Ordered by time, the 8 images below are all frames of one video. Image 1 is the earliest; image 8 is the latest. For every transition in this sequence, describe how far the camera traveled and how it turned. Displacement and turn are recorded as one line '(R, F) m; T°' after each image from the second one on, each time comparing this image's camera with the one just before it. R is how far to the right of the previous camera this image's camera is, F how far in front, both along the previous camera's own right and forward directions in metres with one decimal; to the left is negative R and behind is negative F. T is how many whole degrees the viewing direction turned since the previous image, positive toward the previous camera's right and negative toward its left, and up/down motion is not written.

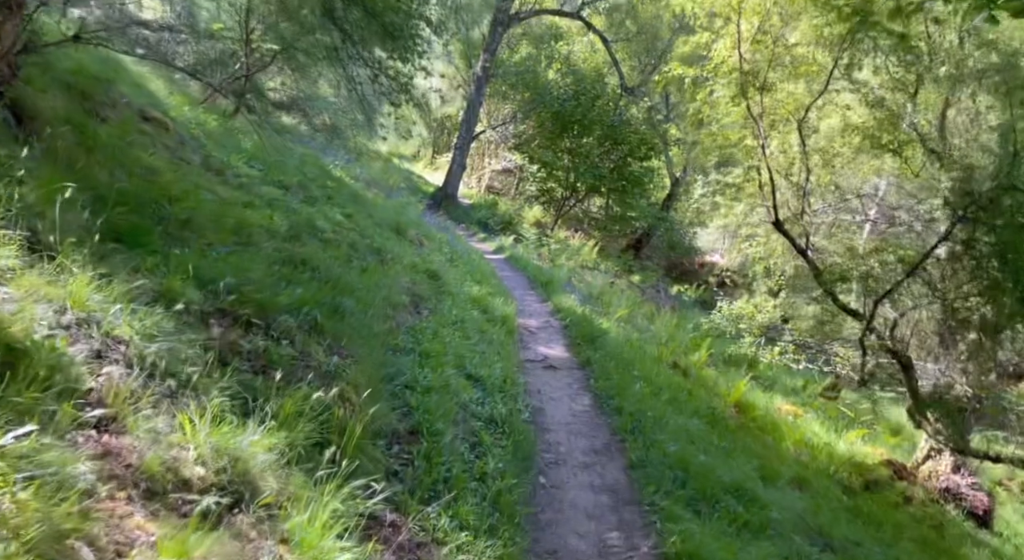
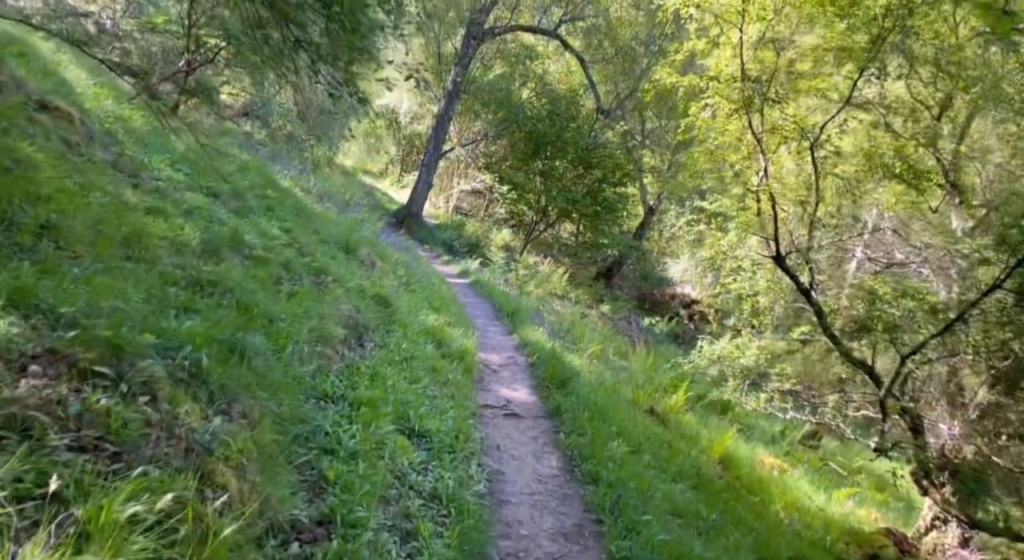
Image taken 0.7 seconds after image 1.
(+0.1, +1.2) m; +2°
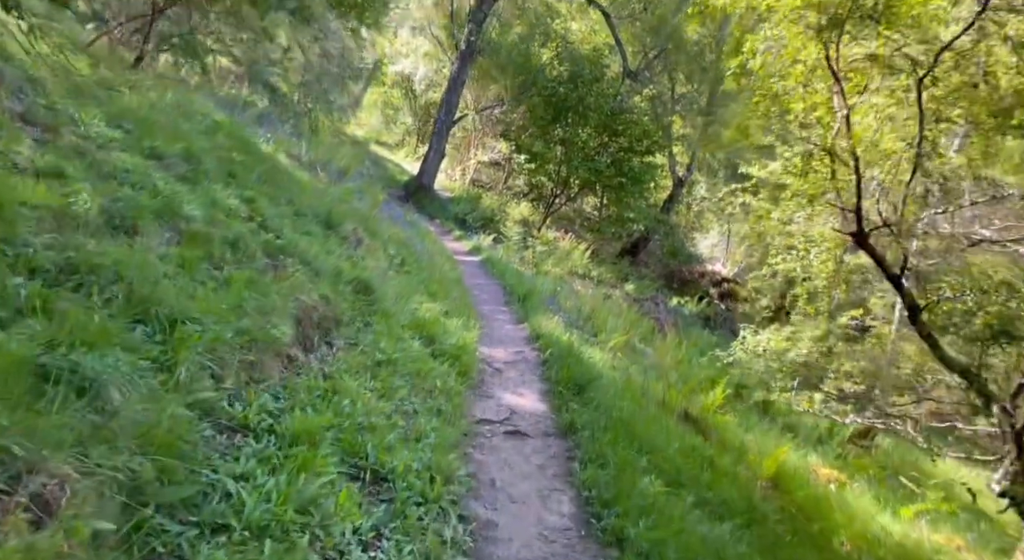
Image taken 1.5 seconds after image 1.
(+0.1, +1.6) m; -2°
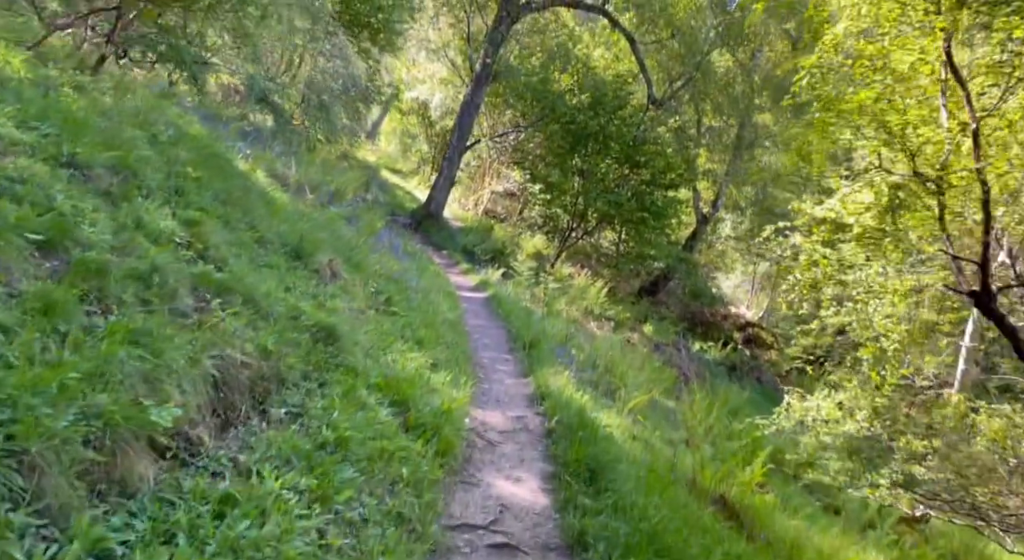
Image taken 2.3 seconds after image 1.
(+0.1, +1.5) m; -1°
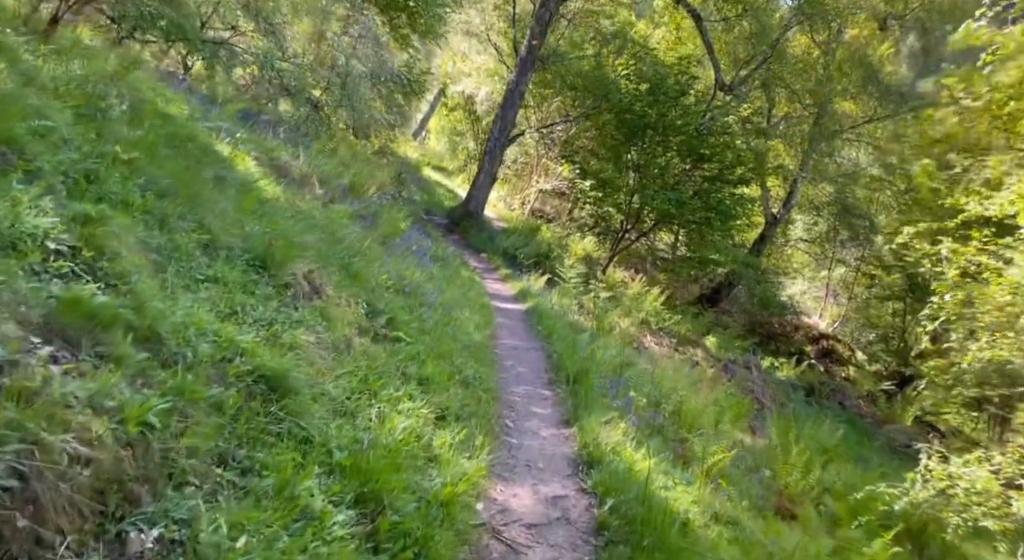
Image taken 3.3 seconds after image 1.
(+0.1, +2.0) m; -3°
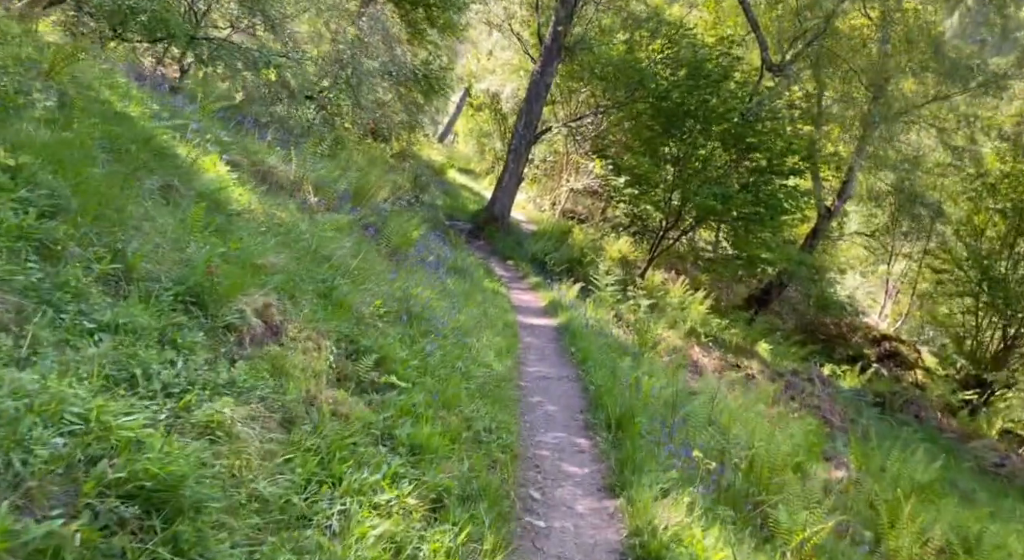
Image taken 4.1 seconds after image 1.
(+0.1, +1.5) m; -2°
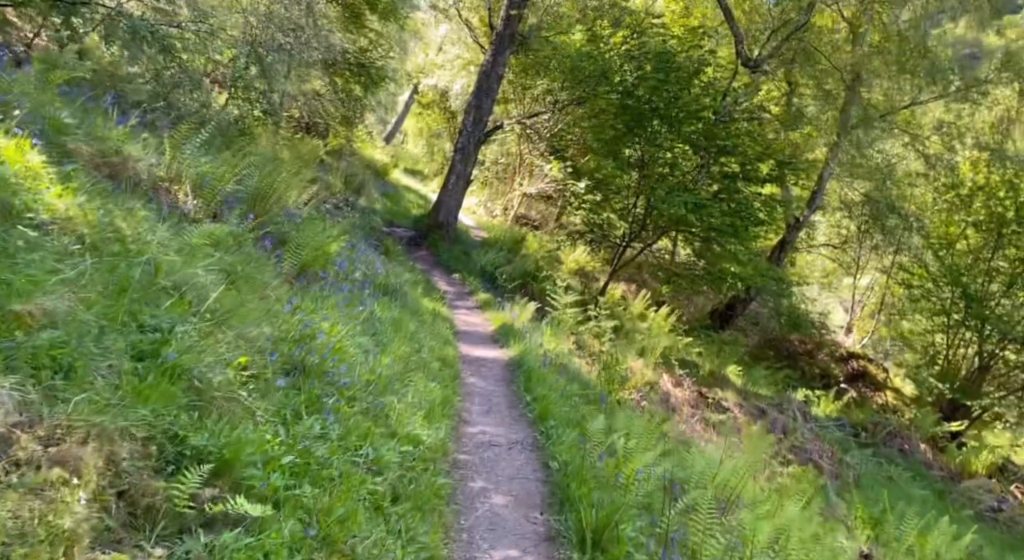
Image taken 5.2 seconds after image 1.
(+0.1, +1.9) m; +3°
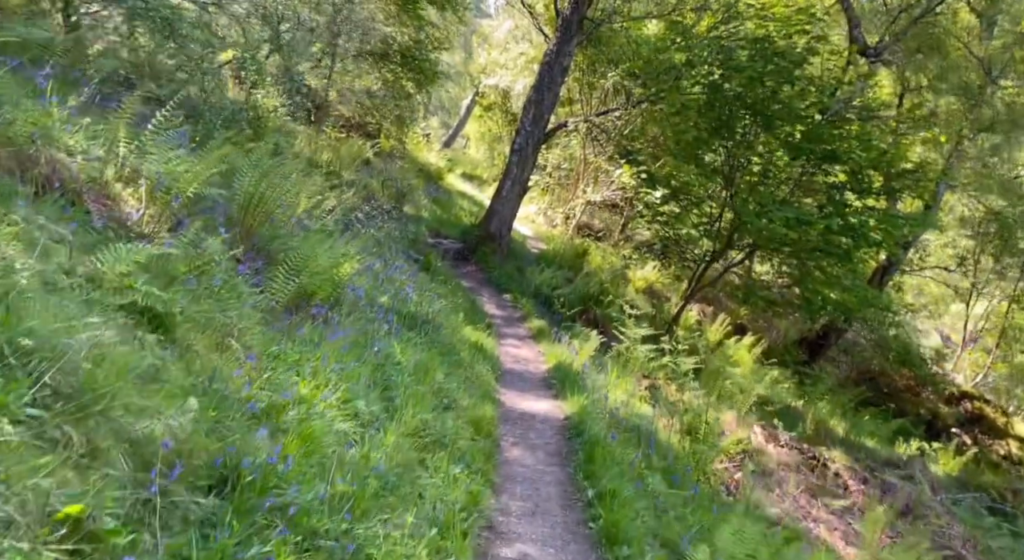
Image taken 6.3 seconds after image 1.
(0.0, +1.9) m; -4°
